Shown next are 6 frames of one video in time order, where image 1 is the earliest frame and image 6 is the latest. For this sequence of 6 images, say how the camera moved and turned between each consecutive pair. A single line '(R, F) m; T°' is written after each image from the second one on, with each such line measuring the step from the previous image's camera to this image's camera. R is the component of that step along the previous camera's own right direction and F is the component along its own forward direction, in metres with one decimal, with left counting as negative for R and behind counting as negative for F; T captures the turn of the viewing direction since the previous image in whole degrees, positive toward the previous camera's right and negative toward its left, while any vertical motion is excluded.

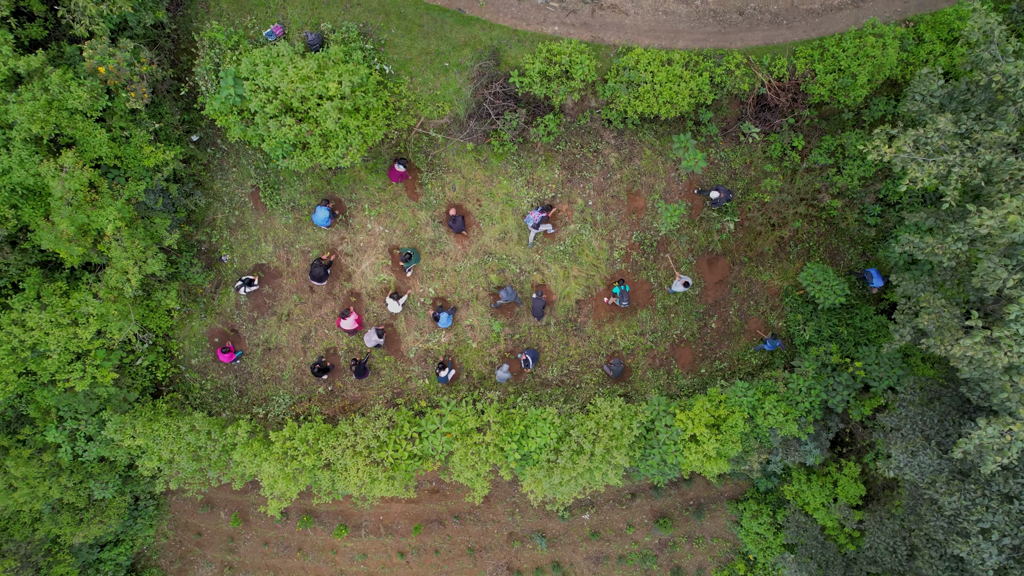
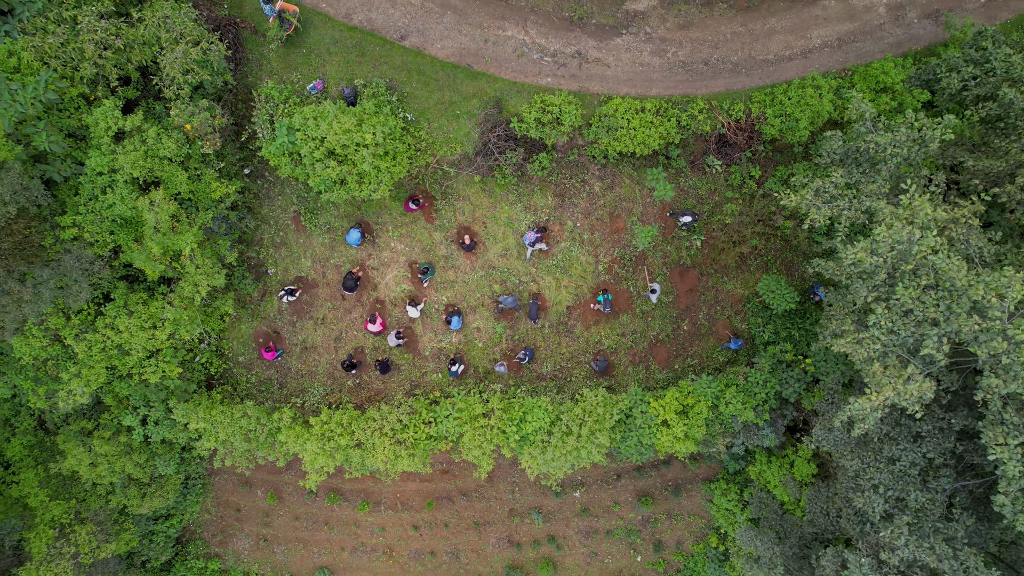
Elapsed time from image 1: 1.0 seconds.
(0.0, -3.1) m; 0°
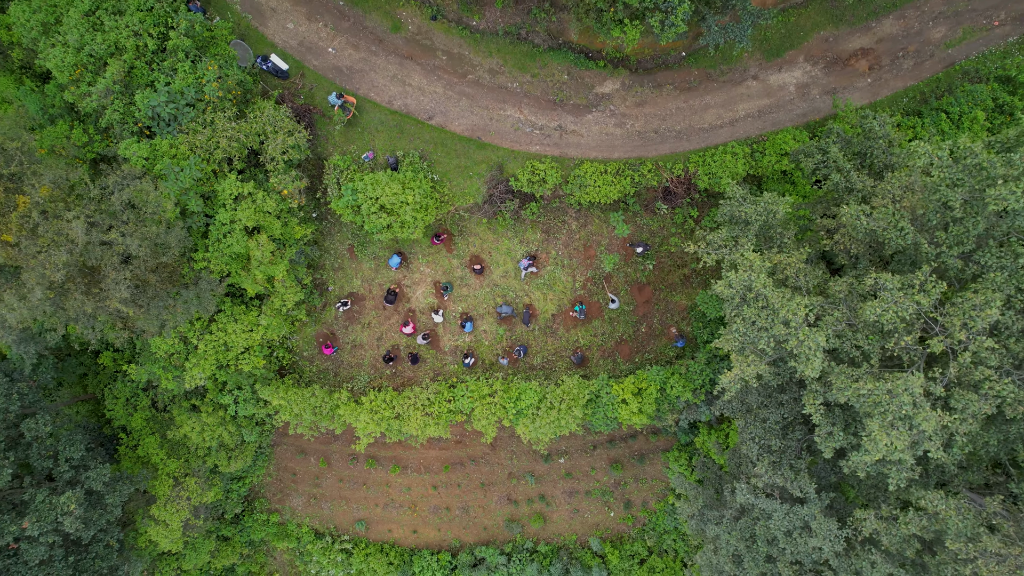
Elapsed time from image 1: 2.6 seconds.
(+0.1, -6.7) m; 0°
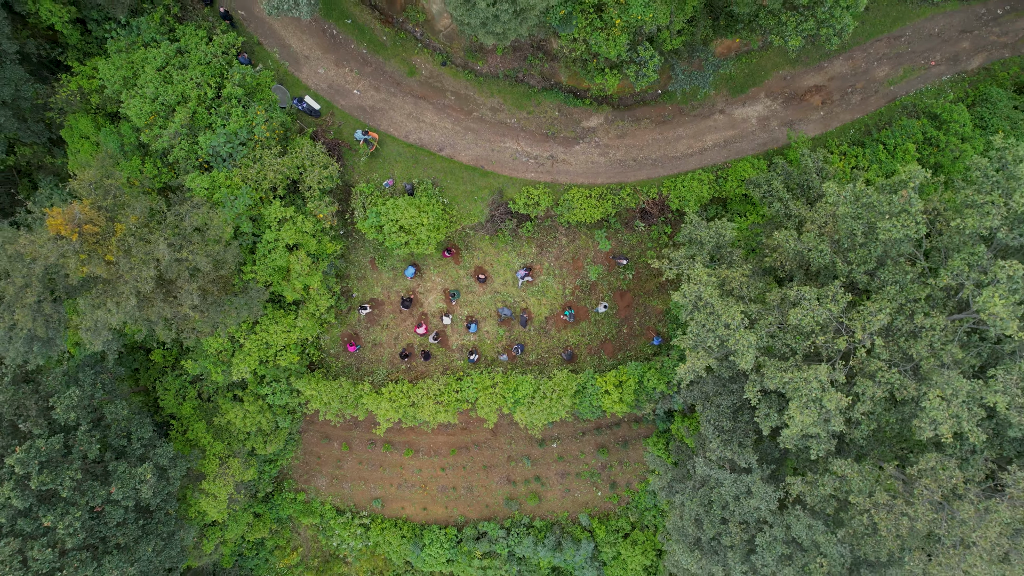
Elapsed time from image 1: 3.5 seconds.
(+0.1, -4.3) m; 0°
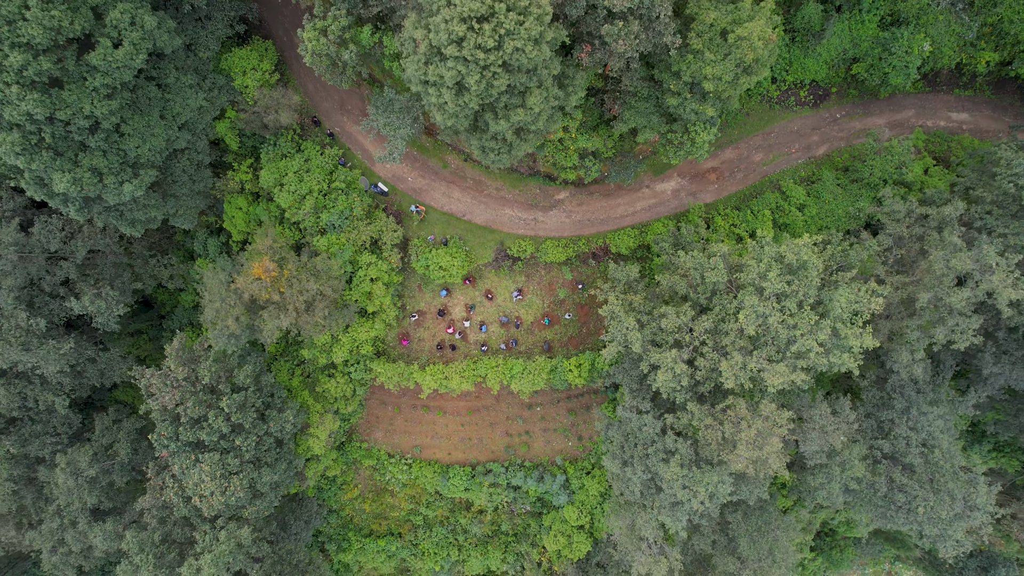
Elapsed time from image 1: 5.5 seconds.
(+0.3, -16.4) m; 0°
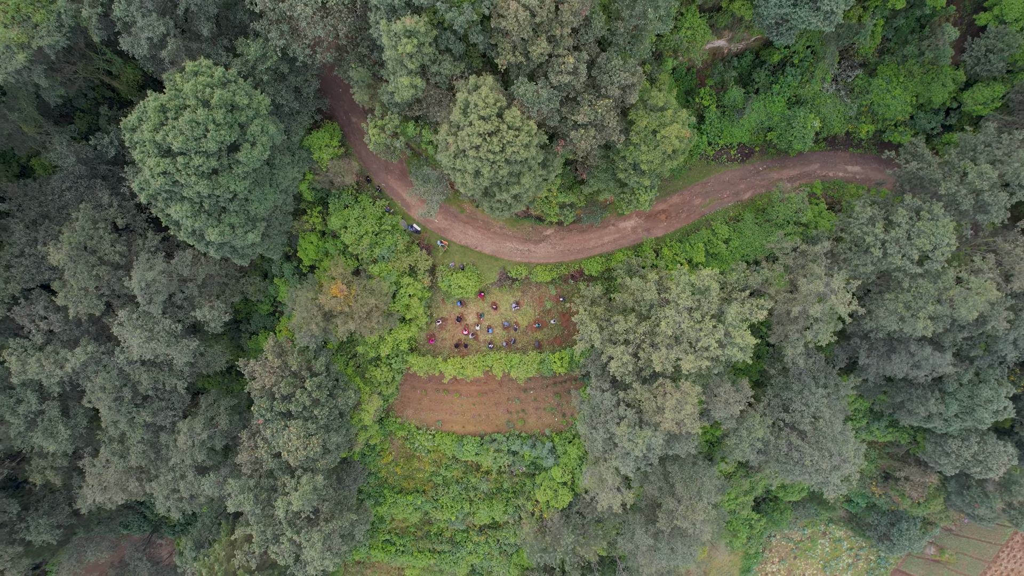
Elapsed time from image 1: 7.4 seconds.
(+0.2, -15.9) m; 0°
